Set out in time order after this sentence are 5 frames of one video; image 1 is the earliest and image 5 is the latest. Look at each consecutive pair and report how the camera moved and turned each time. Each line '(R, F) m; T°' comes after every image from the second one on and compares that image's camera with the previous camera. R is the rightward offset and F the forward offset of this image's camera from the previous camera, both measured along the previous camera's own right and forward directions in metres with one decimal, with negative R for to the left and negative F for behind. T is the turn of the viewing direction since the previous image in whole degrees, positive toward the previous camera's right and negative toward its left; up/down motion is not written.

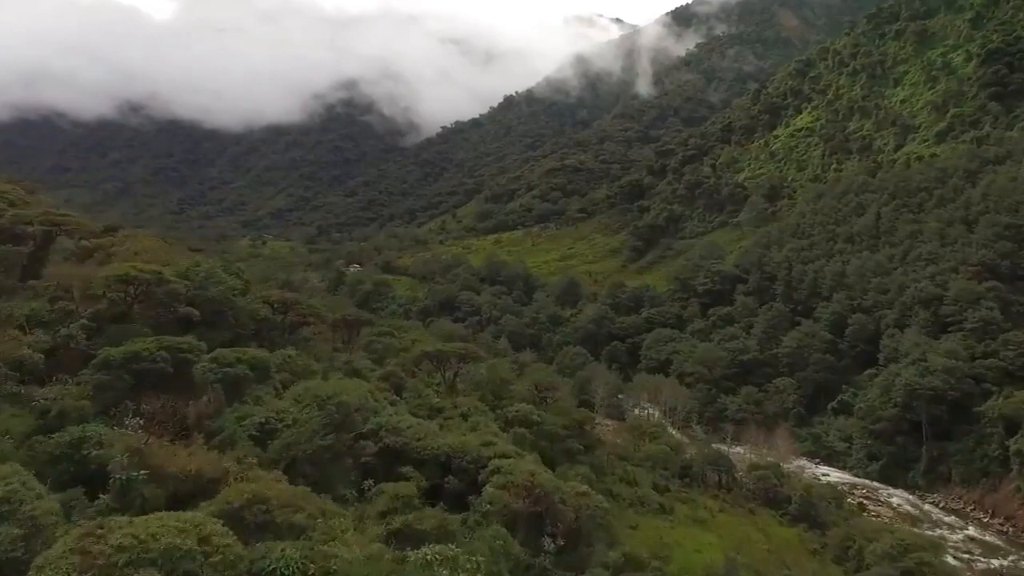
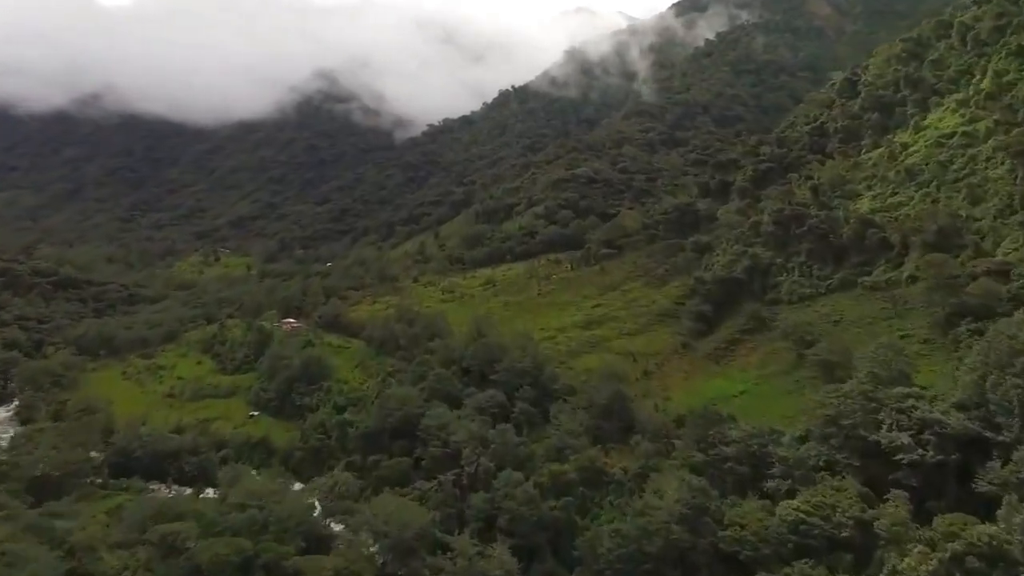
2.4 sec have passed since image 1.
(-0.7, +31.9) m; +1°
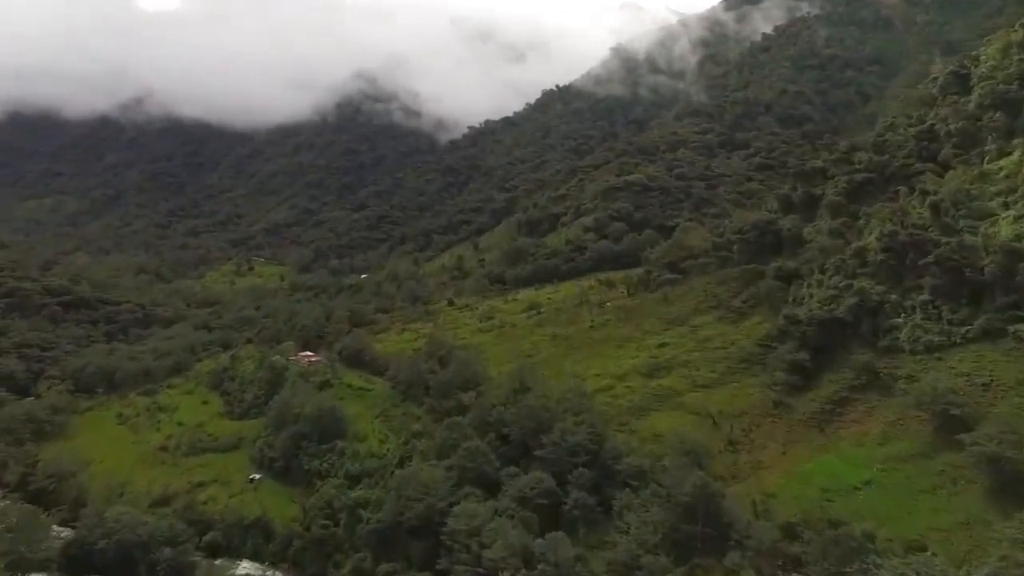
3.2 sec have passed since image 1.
(-0.5, +10.4) m; -3°
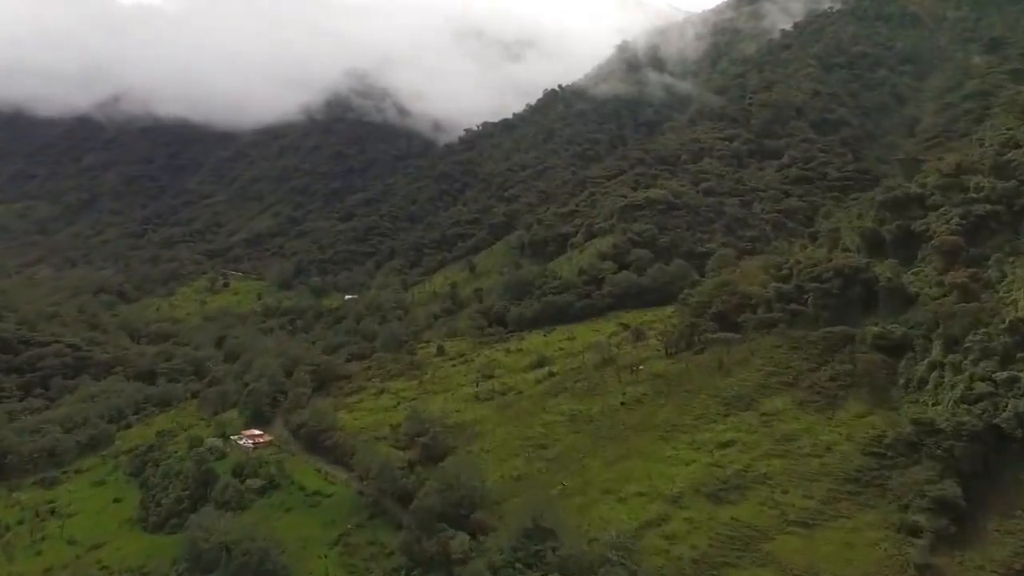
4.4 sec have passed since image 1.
(-0.6, +15.8) m; 0°
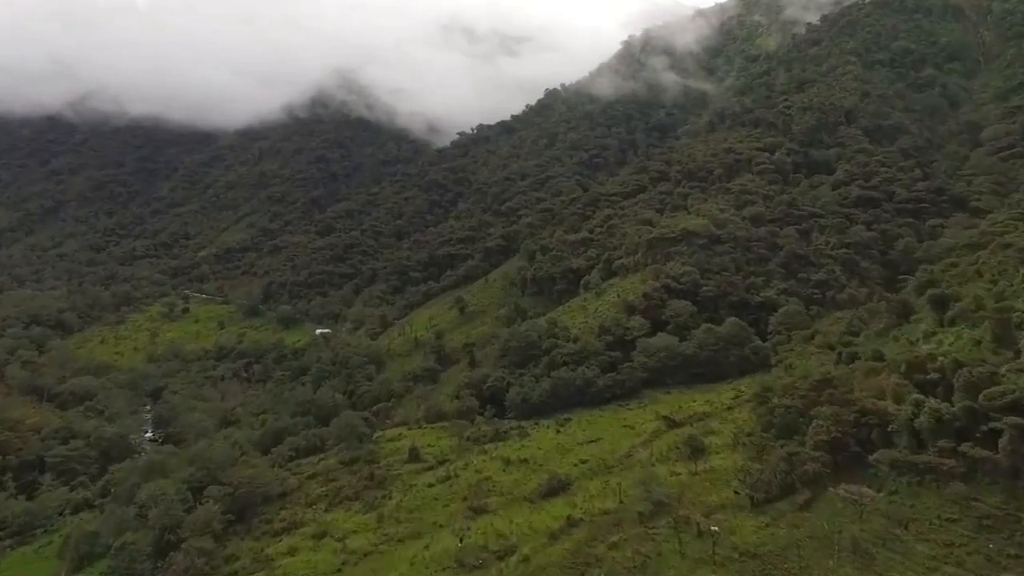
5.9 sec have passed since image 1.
(-0.2, +20.0) m; 0°
